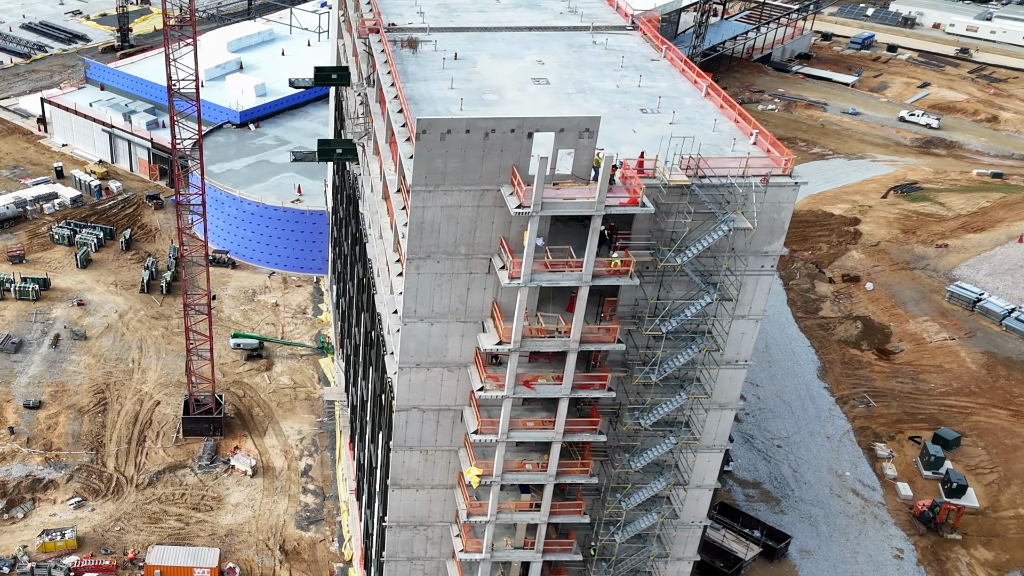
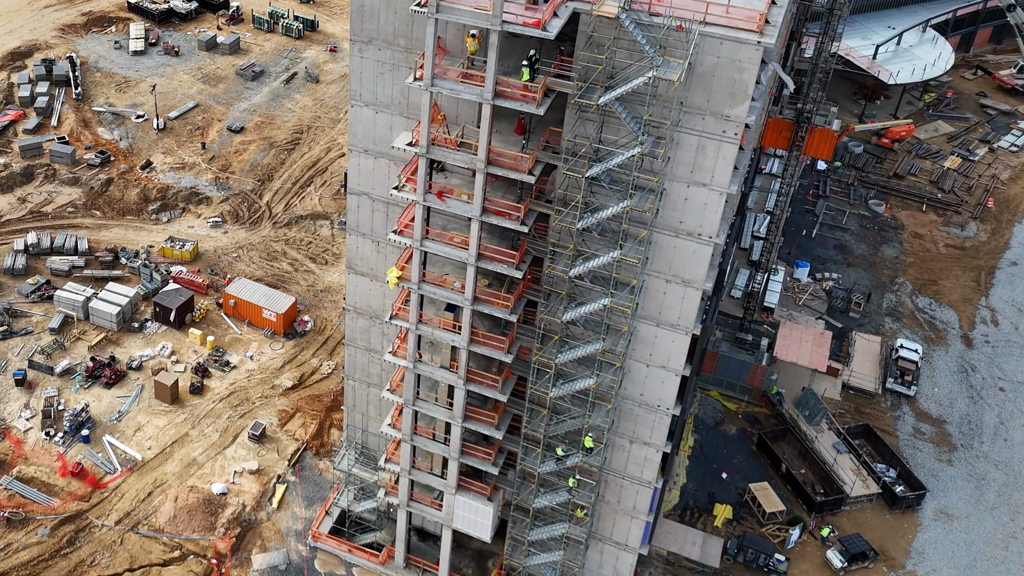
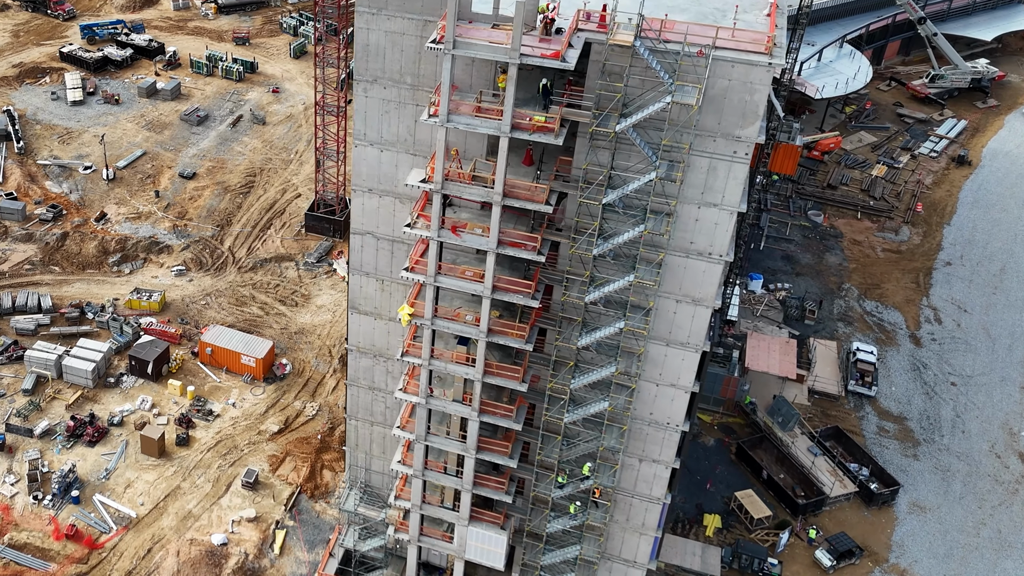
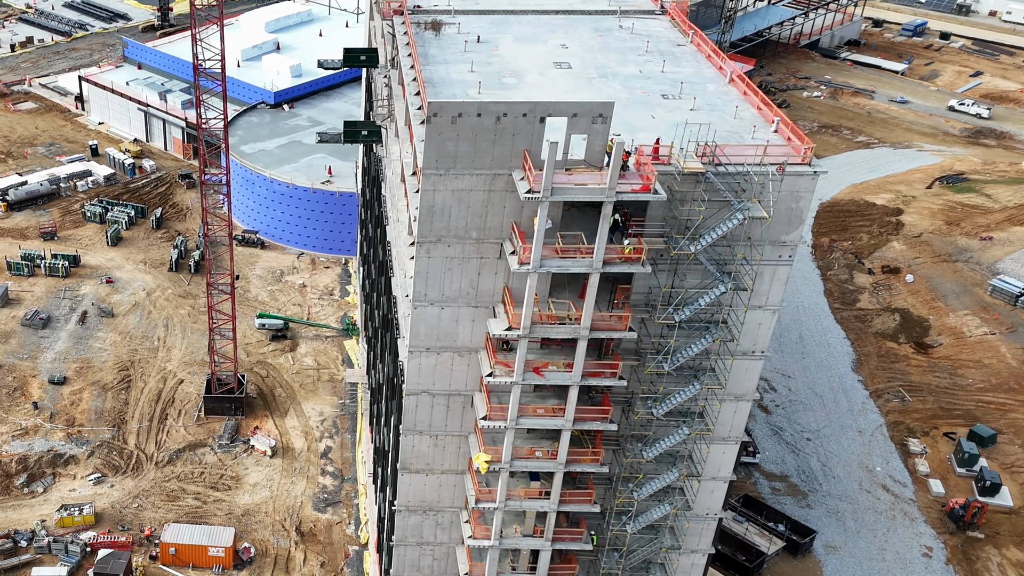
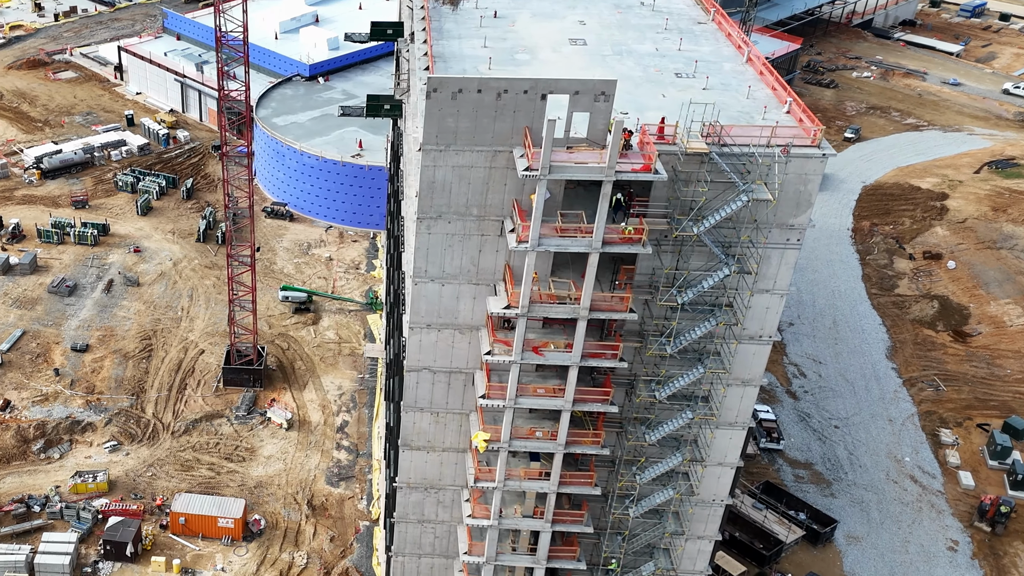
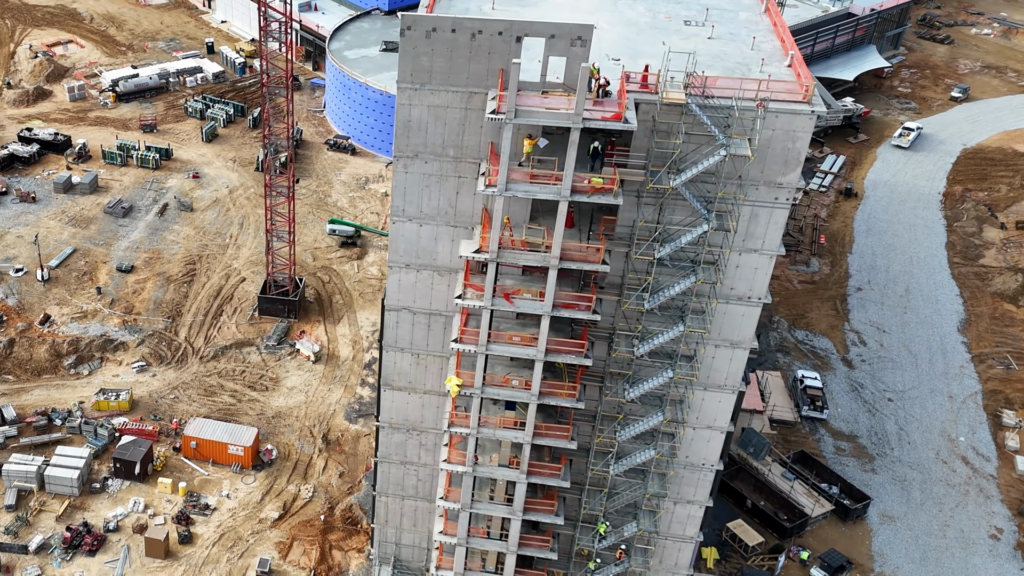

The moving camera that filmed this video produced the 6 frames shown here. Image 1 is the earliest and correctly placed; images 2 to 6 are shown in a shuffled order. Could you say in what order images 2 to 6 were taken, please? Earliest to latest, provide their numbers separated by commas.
4, 5, 6, 3, 2
